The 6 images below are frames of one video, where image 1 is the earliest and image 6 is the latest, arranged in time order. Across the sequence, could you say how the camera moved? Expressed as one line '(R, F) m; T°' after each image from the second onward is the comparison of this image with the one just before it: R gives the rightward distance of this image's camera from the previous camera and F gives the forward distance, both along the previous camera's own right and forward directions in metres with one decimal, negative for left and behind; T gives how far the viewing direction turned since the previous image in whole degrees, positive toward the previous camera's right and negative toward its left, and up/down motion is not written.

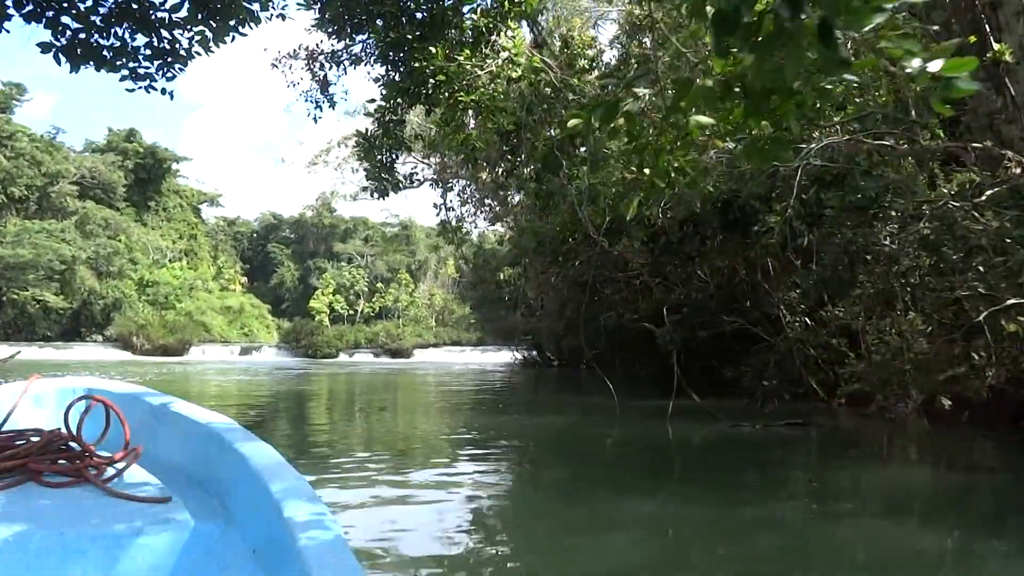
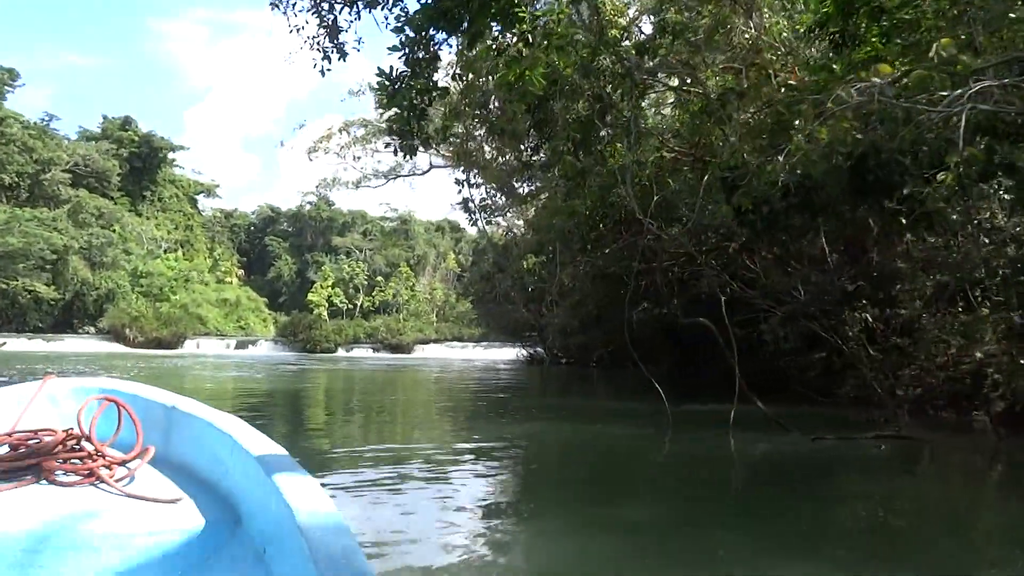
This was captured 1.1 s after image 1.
(-0.3, +0.8) m; 0°
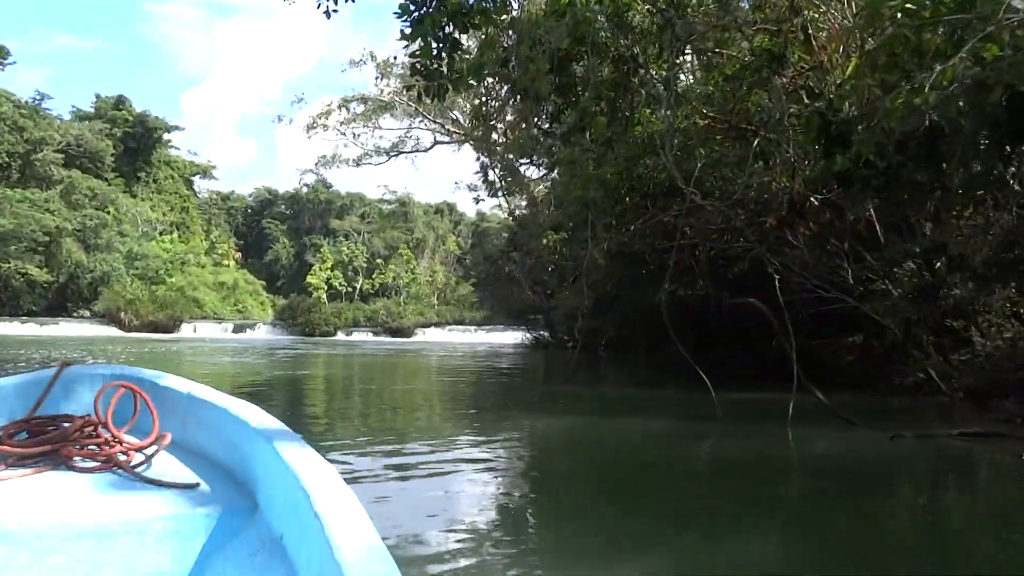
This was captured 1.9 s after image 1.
(-0.2, +0.6) m; 0°
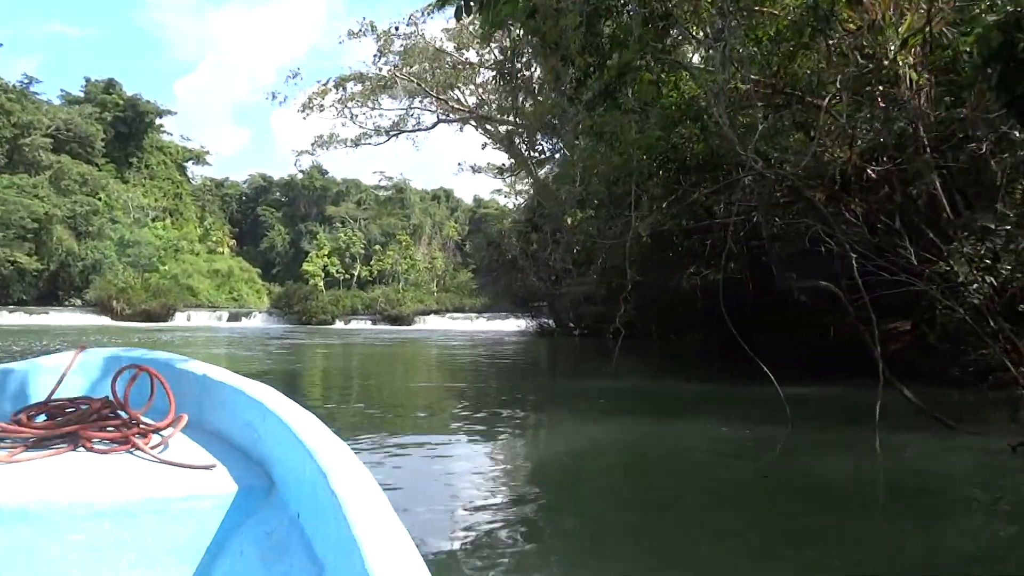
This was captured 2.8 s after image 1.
(-0.2, +0.7) m; 0°
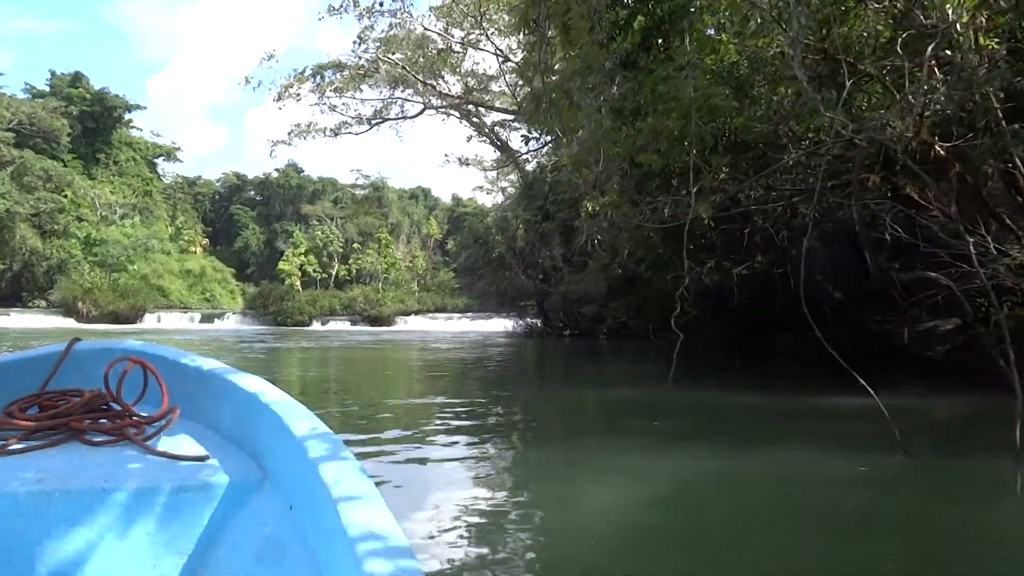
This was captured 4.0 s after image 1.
(-0.2, +0.9) m; +2°
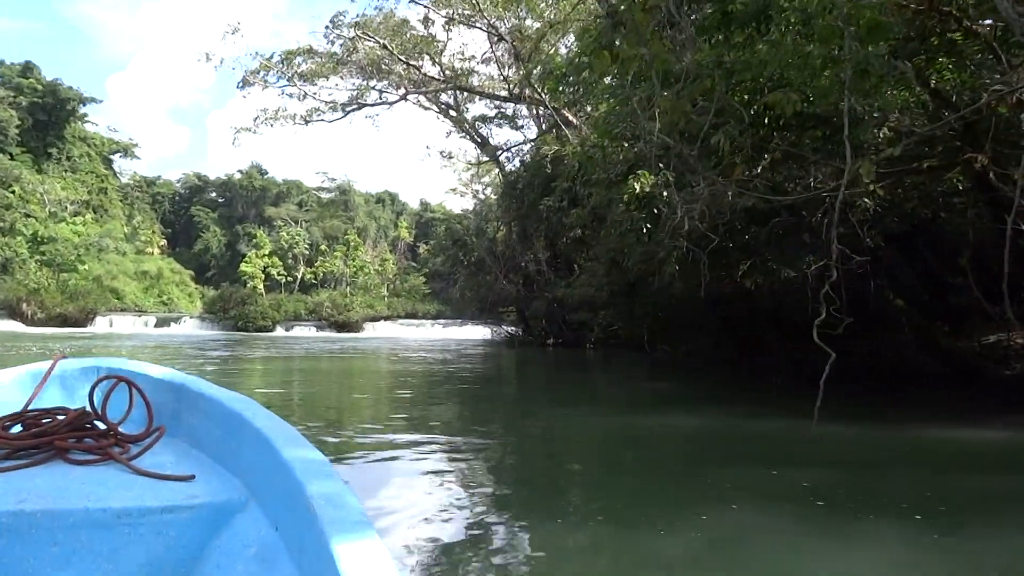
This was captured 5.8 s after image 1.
(-0.3, +1.2) m; +3°
